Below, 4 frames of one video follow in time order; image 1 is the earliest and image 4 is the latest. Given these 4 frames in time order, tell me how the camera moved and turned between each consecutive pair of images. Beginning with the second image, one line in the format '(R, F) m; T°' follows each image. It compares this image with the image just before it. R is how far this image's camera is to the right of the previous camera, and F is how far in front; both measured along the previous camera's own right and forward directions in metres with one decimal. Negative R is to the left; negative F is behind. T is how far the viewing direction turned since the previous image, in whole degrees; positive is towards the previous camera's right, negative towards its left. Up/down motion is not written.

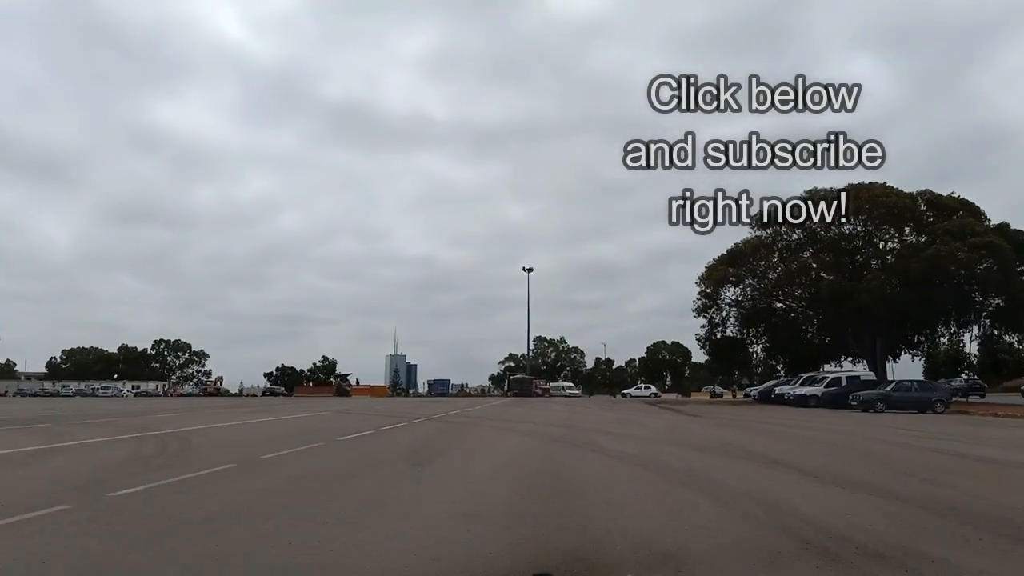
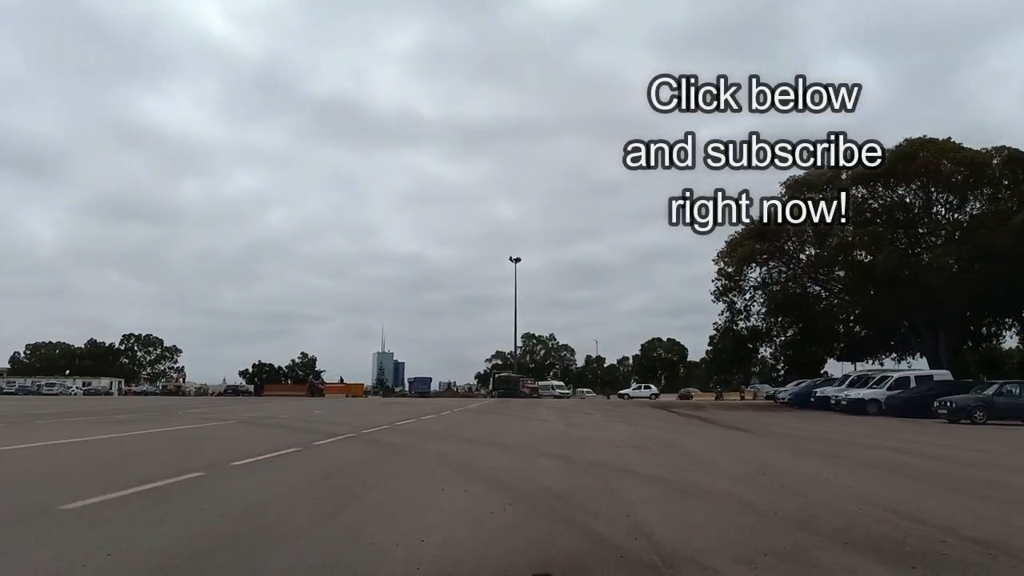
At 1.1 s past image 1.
(+0.4, +8.6) m; +1°
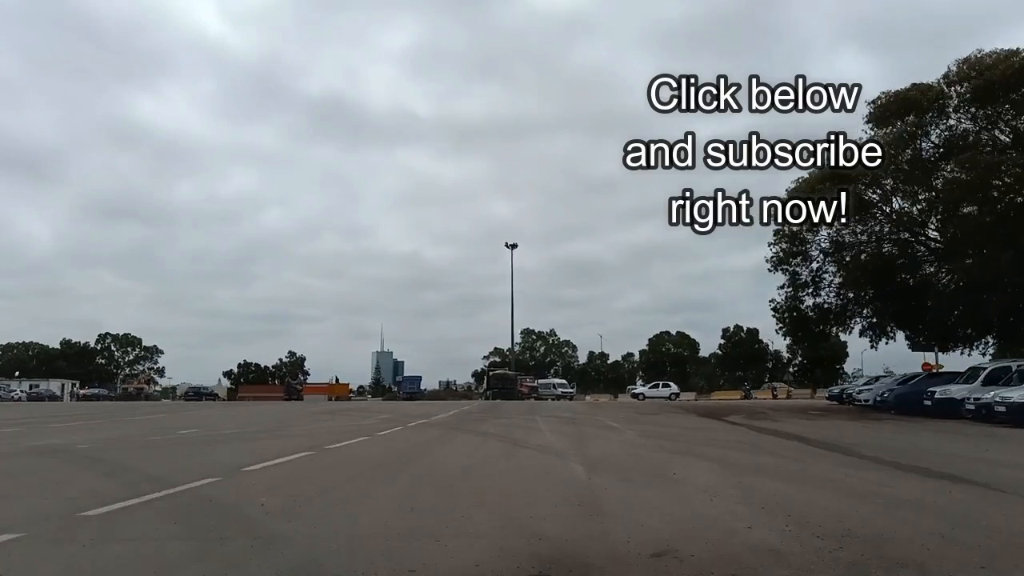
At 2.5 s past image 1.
(+0.4, +10.5) m; 0°
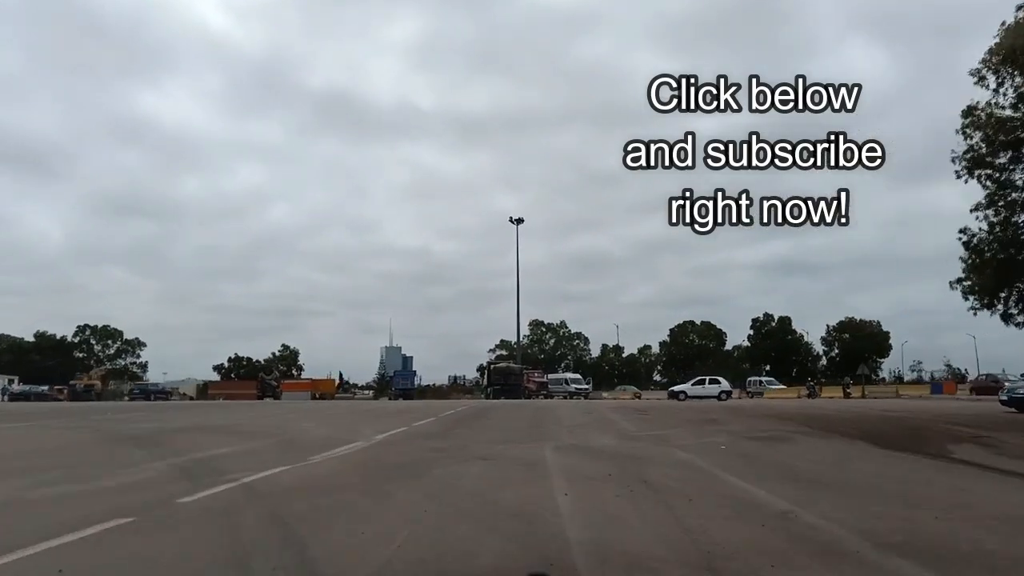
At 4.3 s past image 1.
(+0.4, +13.2) m; -1°
